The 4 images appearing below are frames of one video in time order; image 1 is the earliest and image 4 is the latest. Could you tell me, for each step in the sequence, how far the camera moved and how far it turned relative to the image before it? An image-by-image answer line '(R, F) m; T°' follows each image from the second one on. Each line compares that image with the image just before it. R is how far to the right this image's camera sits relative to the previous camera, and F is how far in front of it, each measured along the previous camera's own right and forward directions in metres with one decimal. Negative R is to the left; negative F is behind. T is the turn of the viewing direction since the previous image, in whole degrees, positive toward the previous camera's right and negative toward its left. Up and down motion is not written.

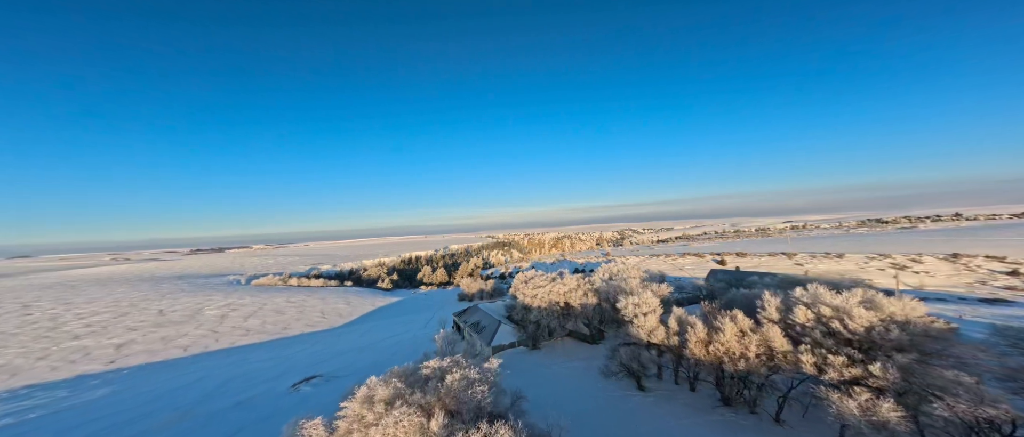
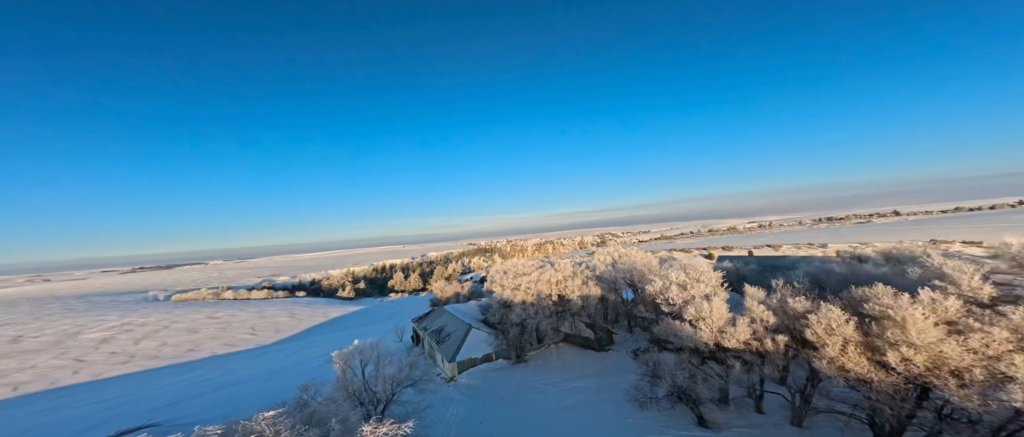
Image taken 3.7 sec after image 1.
(+0.7, +10.2) m; +3°
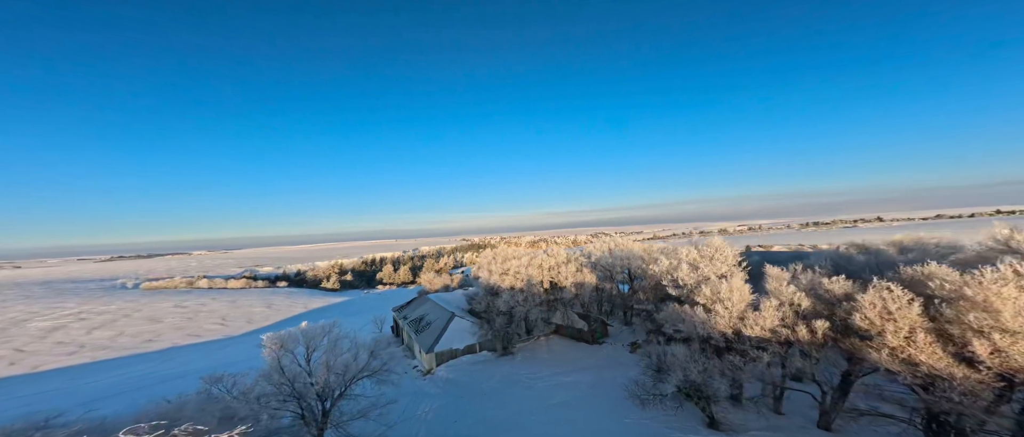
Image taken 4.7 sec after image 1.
(+0.4, +2.3) m; +1°
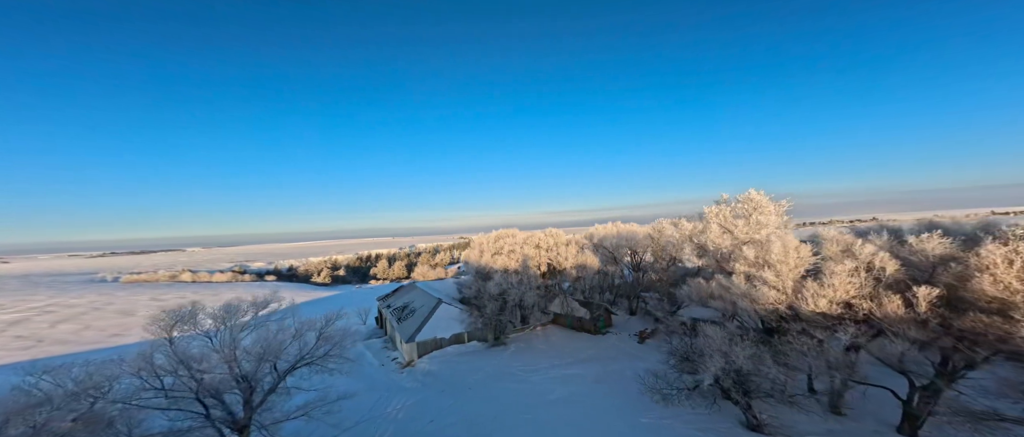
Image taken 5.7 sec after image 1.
(+0.3, +2.6) m; 0°
